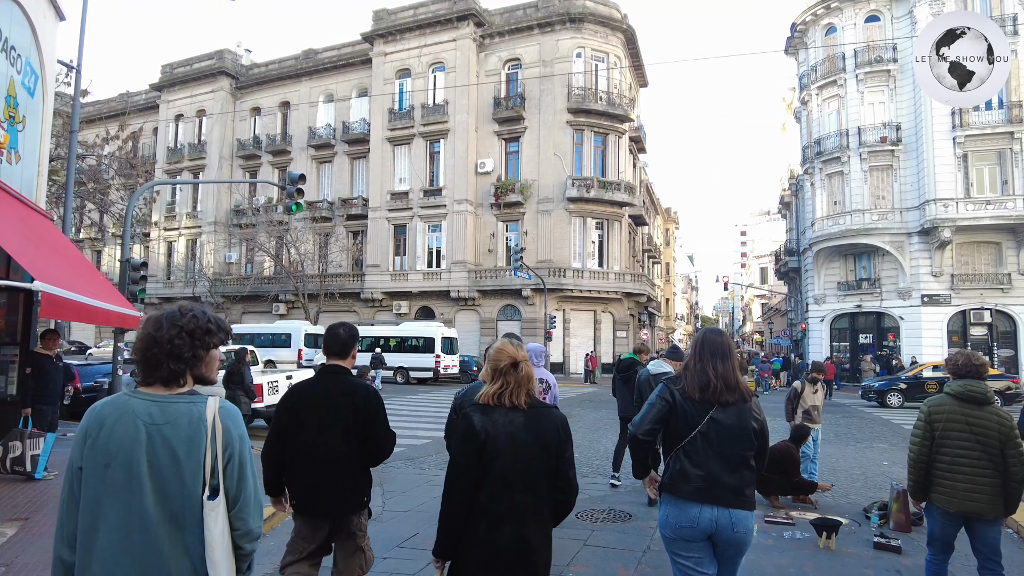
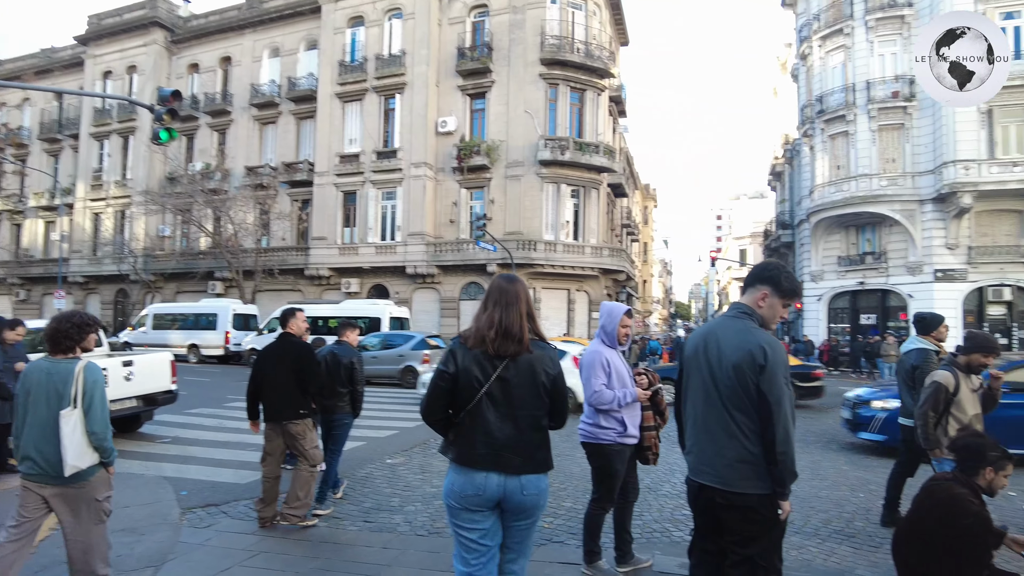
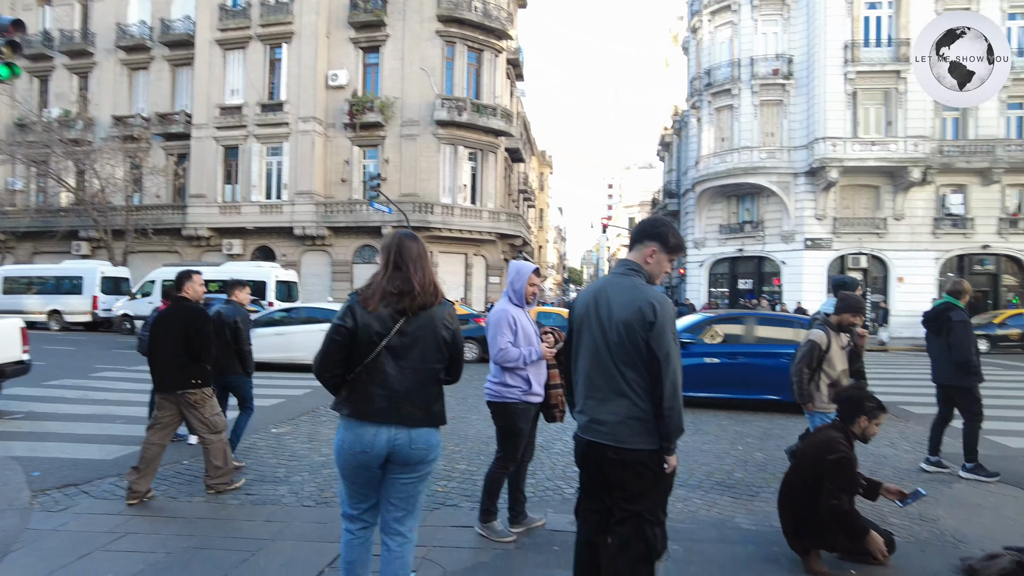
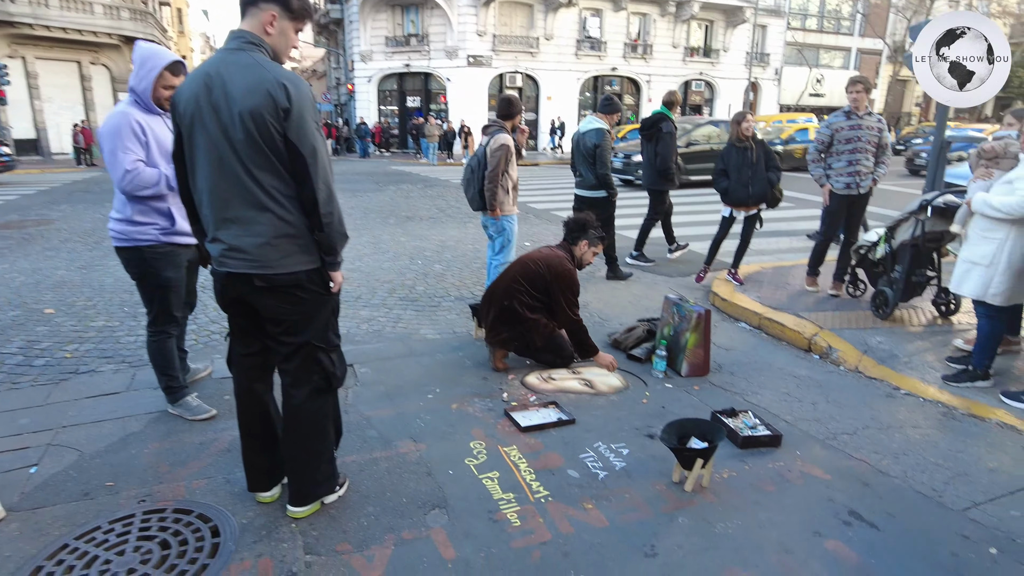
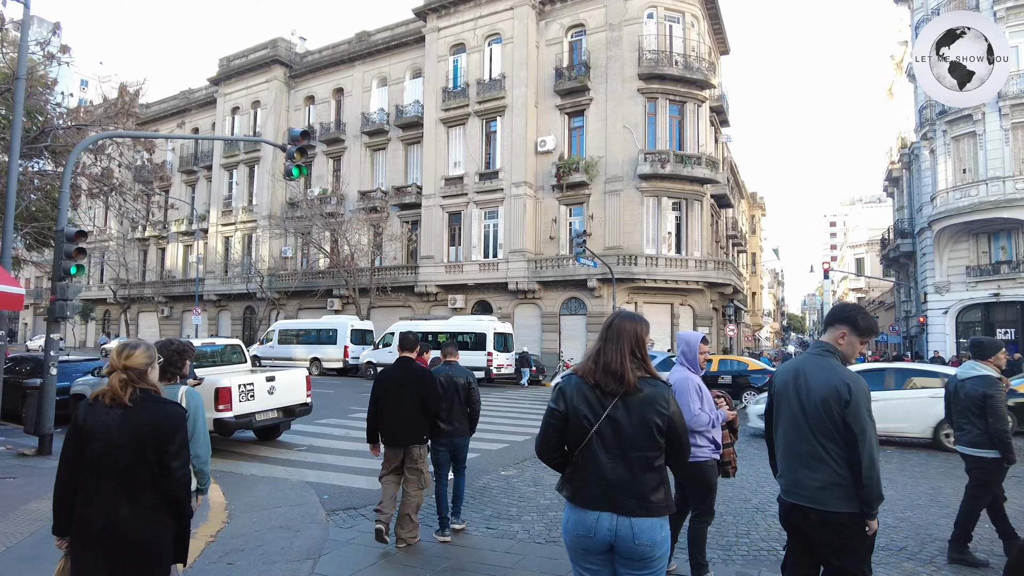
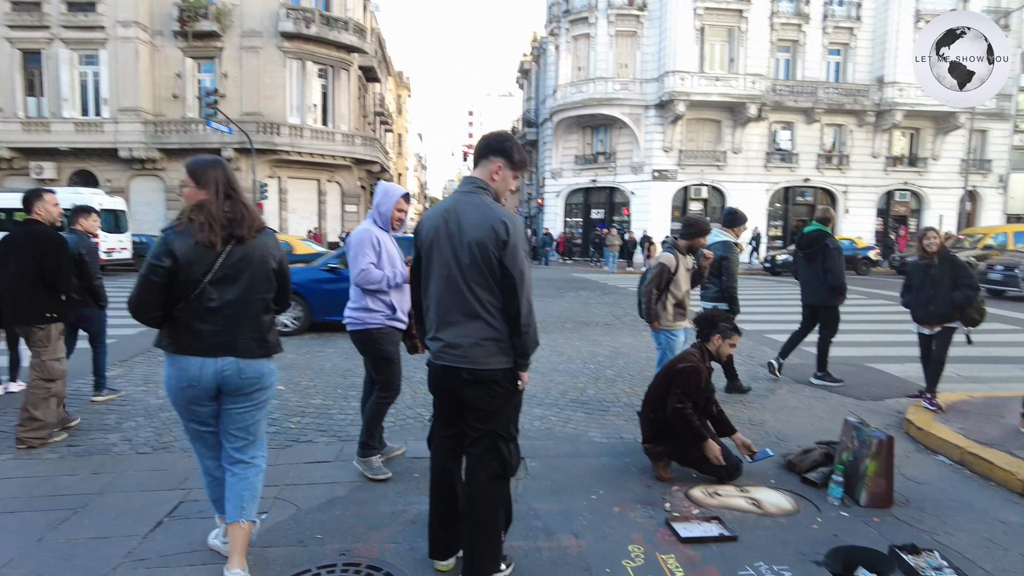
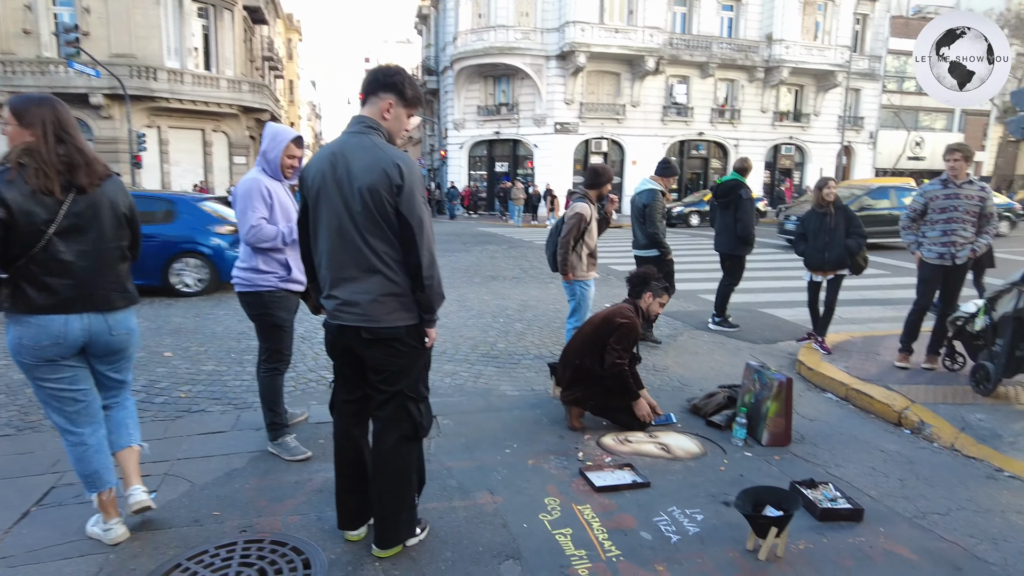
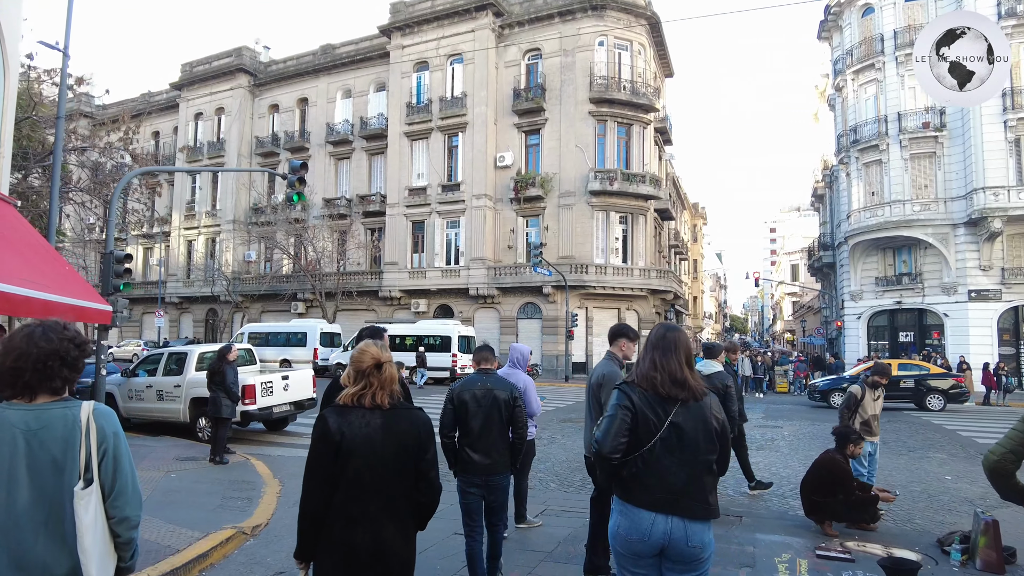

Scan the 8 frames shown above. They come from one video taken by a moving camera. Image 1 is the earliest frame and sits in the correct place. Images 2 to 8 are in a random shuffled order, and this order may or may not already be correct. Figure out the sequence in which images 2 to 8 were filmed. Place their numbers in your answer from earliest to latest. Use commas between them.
8, 5, 2, 3, 6, 7, 4
